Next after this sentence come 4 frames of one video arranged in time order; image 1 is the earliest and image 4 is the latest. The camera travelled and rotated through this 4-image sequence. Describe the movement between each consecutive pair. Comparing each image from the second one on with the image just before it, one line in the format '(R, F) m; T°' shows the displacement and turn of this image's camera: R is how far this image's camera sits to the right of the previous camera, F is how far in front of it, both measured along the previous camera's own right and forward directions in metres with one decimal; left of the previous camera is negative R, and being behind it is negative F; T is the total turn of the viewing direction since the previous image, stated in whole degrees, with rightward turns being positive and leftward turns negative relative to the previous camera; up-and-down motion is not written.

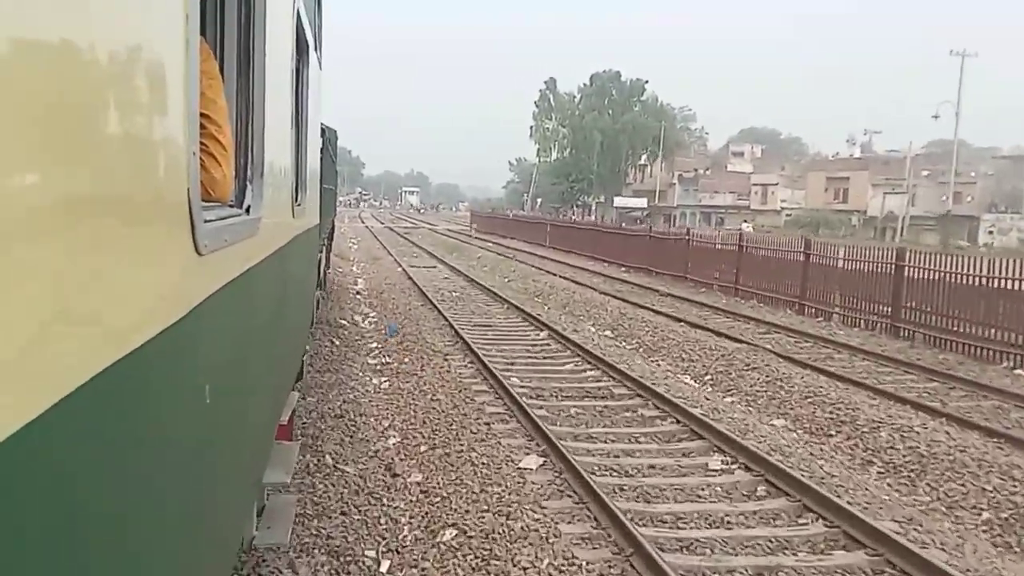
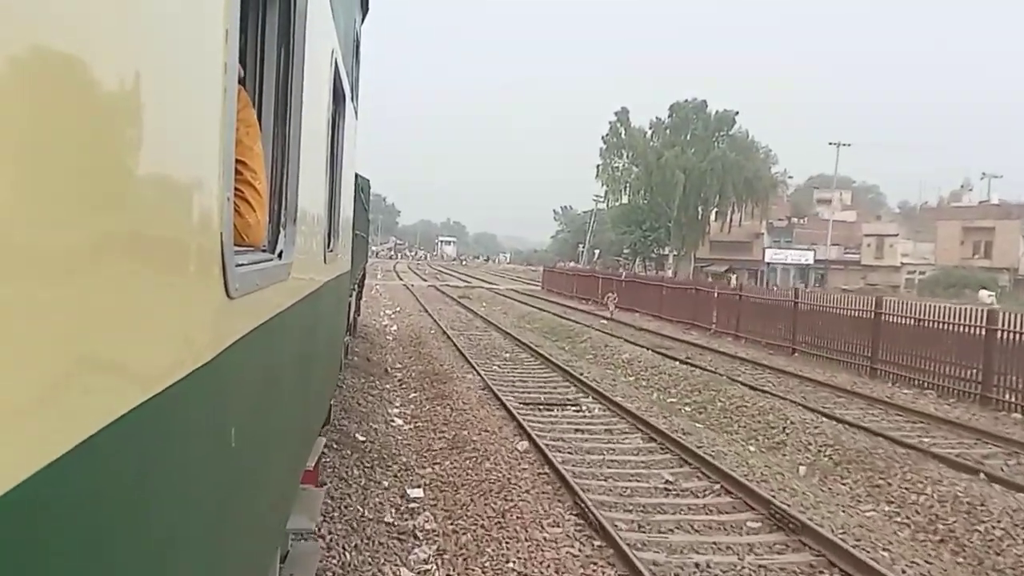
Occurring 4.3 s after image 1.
(-1.0, +5.4) m; -2°
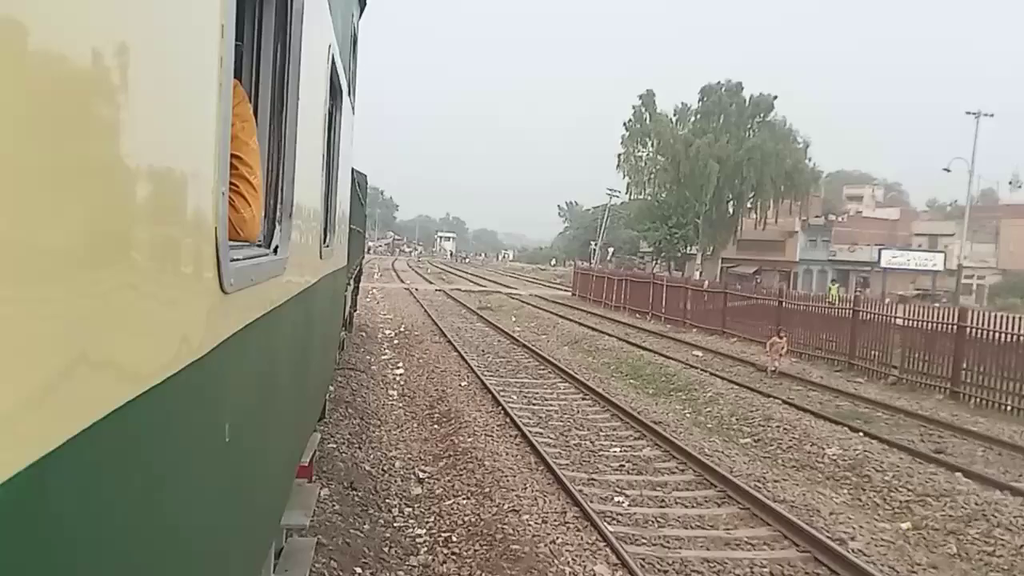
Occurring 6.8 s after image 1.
(-0.4, +2.8) m; 0°
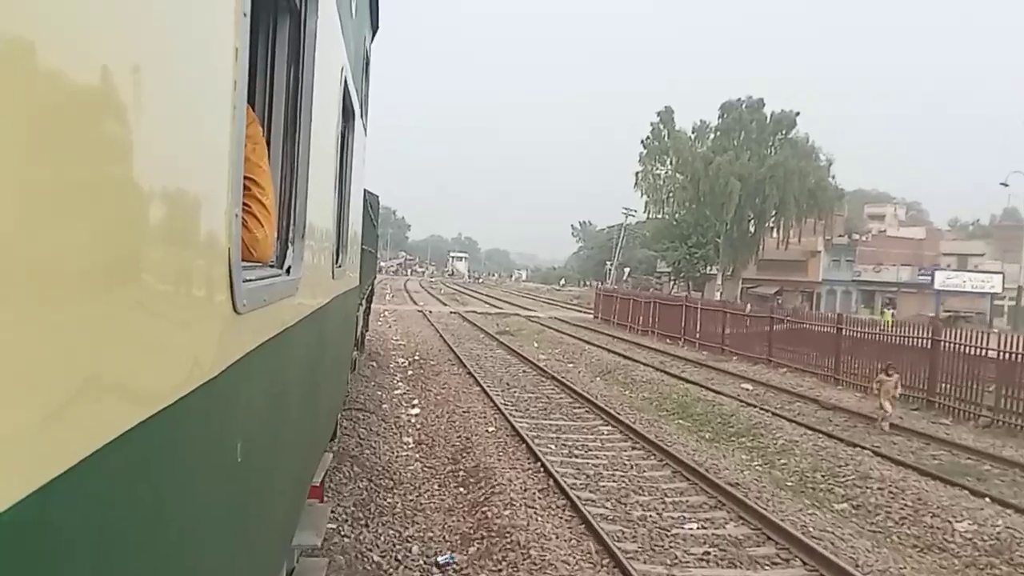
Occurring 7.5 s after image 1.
(-0.1, +0.6) m; -1°
